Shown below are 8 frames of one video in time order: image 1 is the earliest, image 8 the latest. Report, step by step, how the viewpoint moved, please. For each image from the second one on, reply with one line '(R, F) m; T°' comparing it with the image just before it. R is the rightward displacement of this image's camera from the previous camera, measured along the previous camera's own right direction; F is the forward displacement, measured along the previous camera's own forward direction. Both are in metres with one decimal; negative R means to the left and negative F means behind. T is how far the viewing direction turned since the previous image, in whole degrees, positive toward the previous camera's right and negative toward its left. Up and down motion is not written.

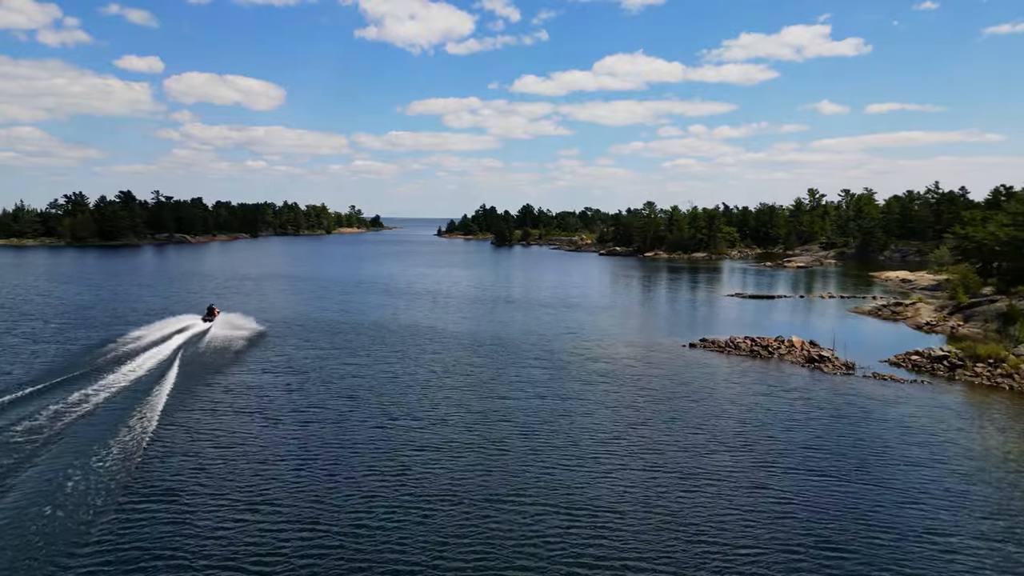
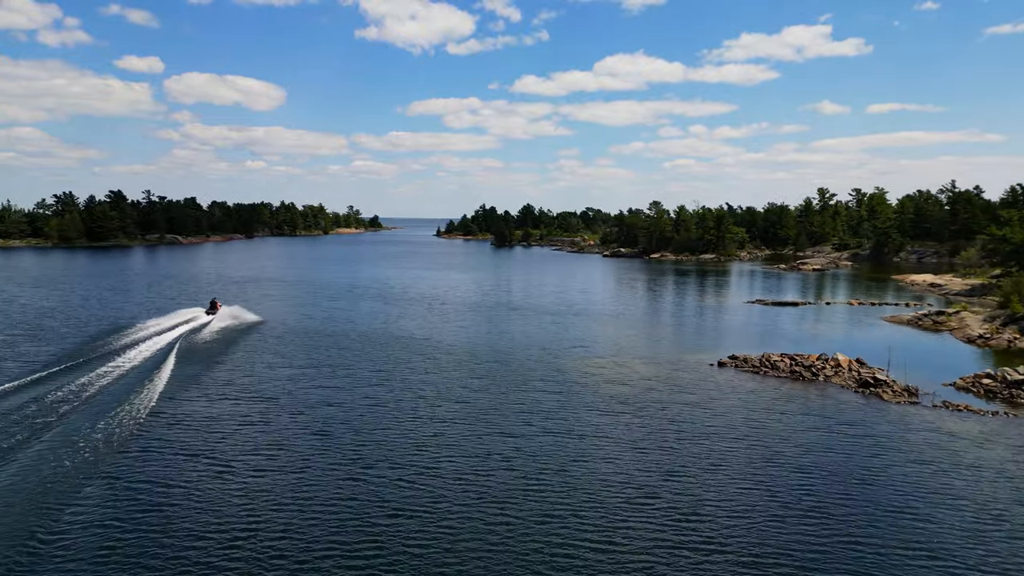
(-0.2, +6.6) m; 0°
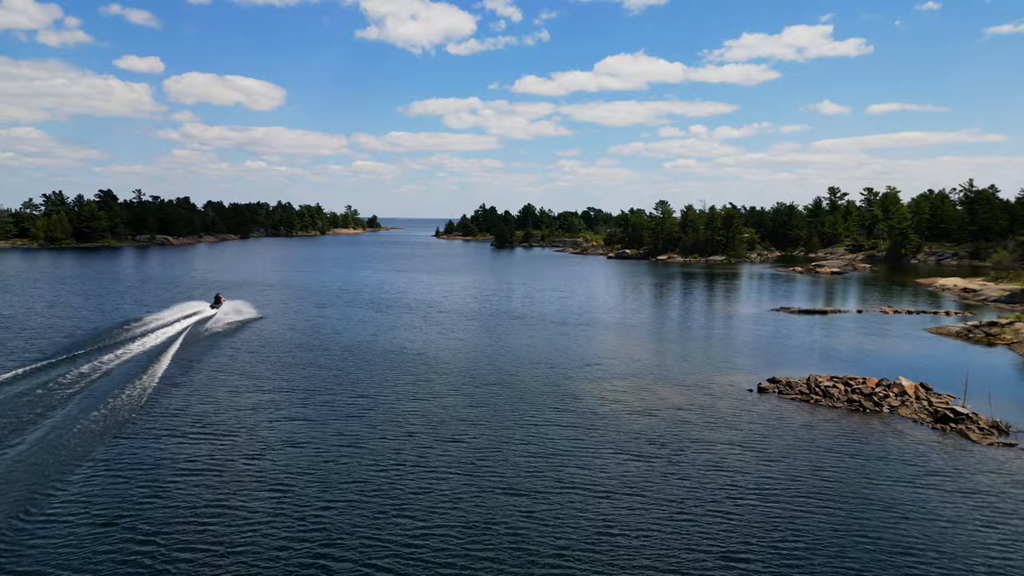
(-0.3, +6.6) m; 0°
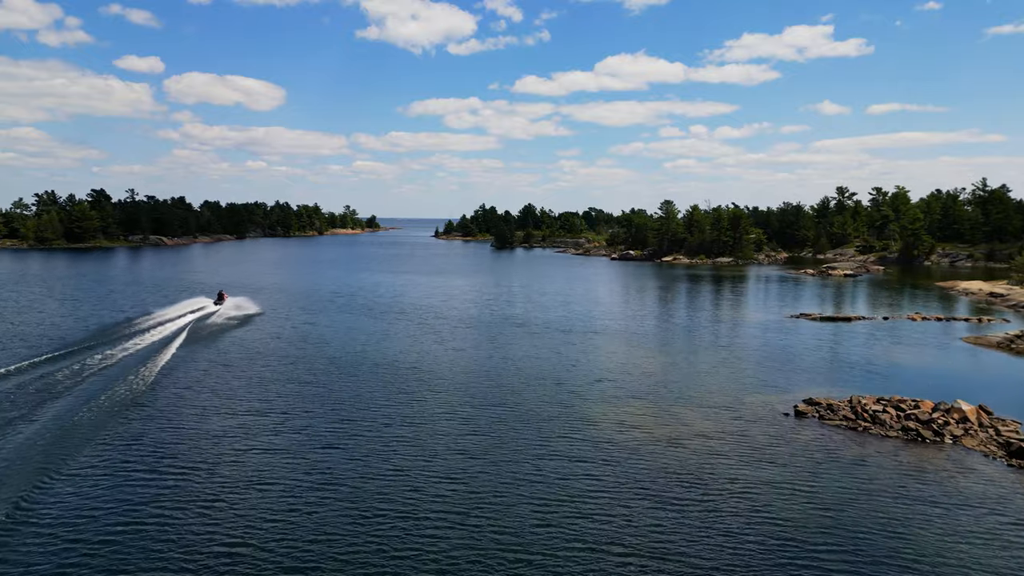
(-0.2, +4.7) m; 0°
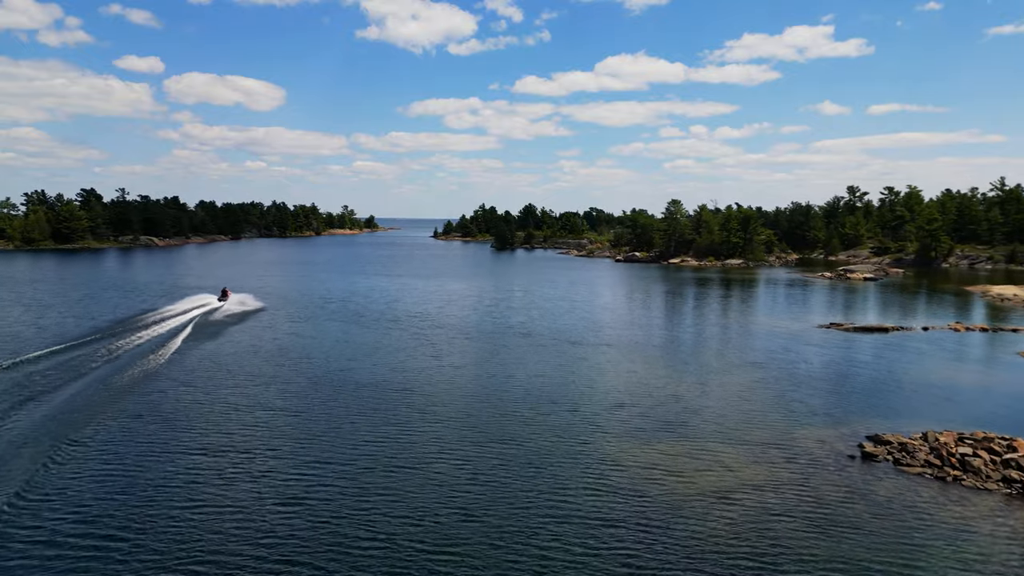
(-0.3, +6.0) m; 0°
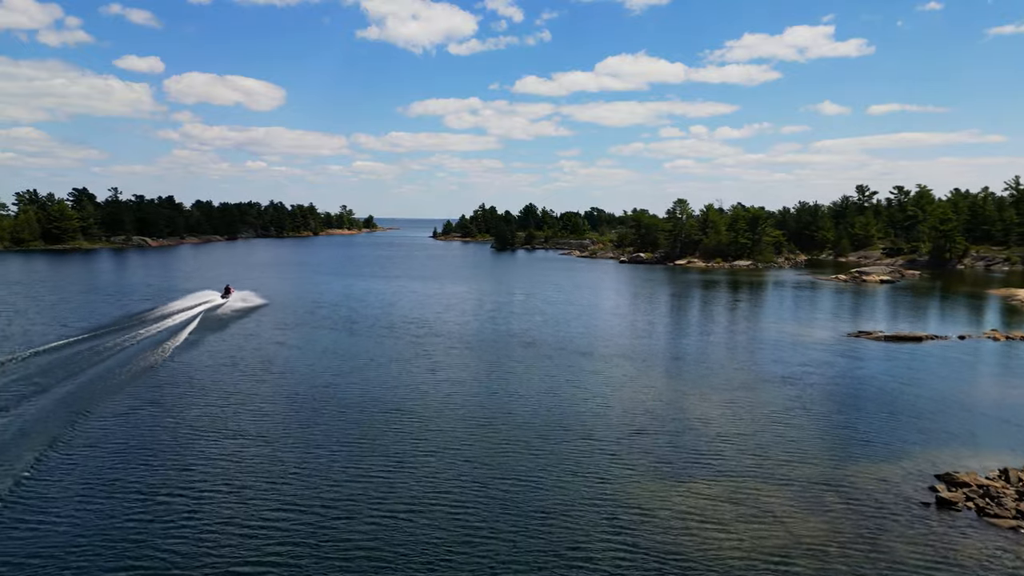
(-0.3, +4.6) m; 0°
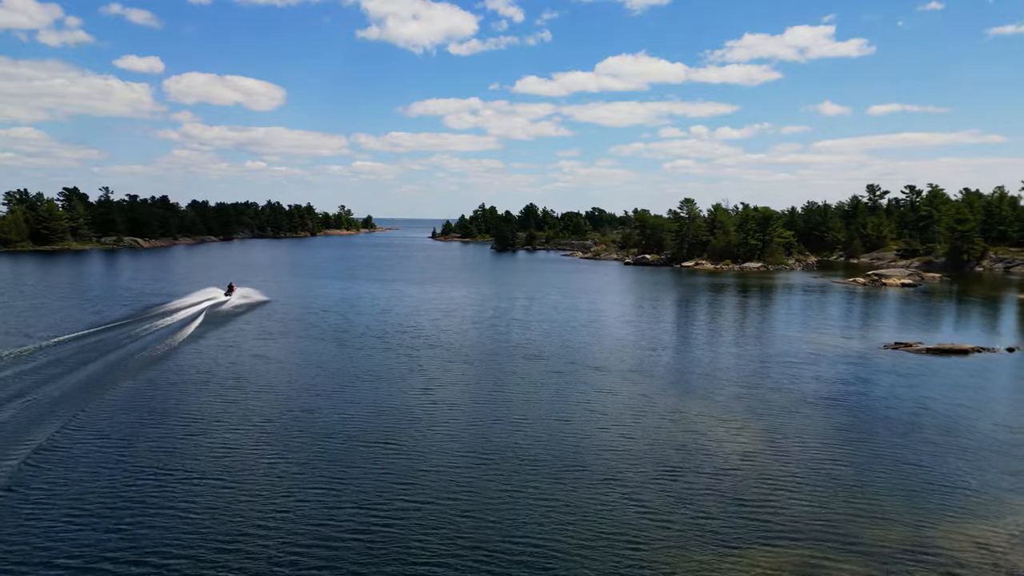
(-0.3, +5.2) m; 0°
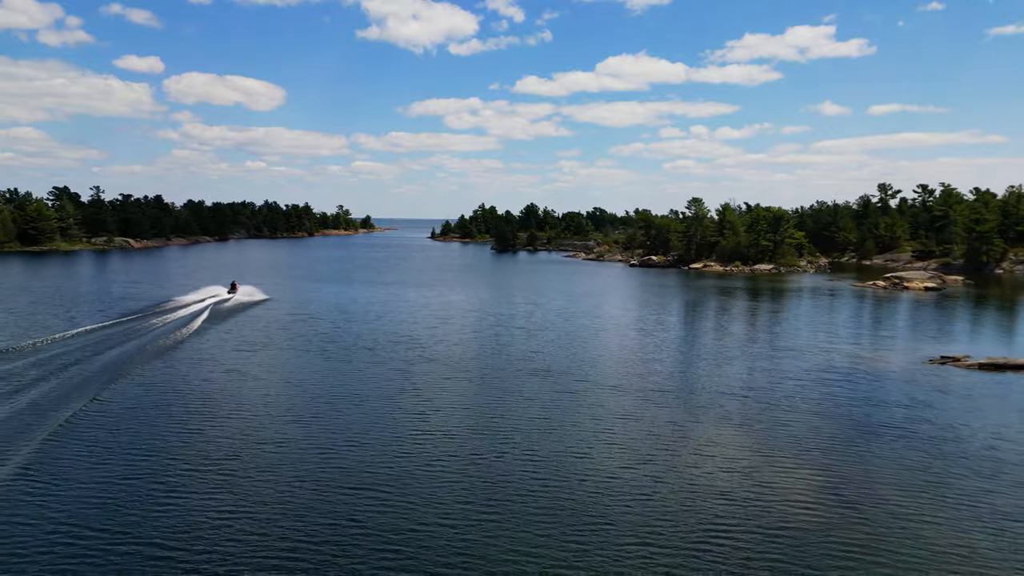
(-0.4, +5.2) m; 0°
